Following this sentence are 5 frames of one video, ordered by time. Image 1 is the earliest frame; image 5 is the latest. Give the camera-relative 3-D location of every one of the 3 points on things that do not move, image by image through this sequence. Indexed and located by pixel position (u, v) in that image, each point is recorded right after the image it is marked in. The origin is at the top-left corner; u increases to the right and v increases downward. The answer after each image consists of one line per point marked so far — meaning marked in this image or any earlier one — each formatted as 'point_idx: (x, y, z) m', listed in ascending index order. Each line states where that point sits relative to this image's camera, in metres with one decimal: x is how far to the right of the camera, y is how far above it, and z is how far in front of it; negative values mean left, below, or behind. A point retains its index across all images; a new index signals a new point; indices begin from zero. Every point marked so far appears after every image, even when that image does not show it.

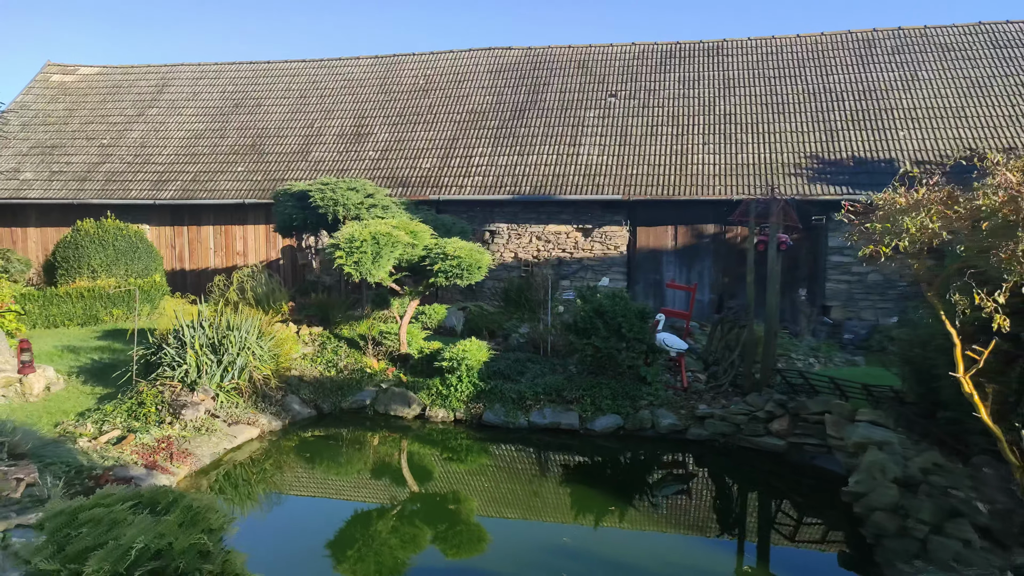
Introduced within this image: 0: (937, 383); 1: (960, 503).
0: (+3.3, -0.7, +5.1) m
1: (+2.9, -1.4, +4.3) m
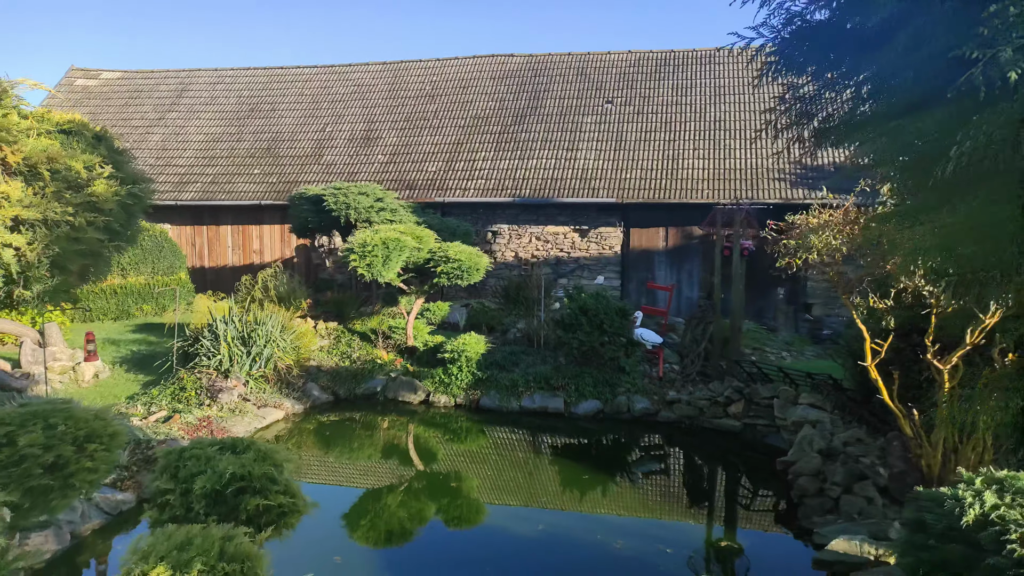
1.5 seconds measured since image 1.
0: (+3.2, -0.8, +6.0) m
1: (+2.8, -1.4, +5.2) m
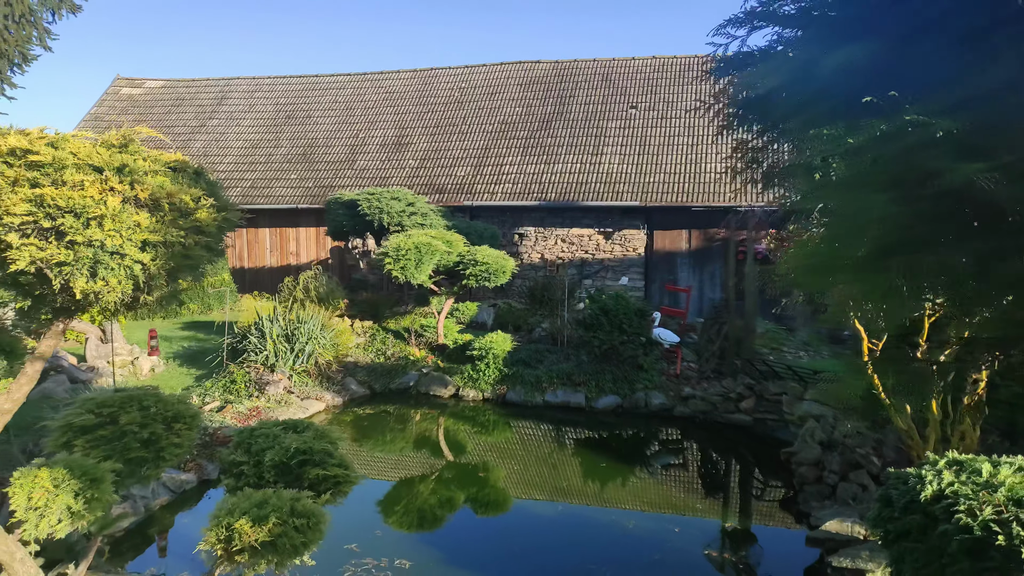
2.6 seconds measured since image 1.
0: (+3.4, -0.8, +6.3) m
1: (+3.0, -1.4, +5.6) m
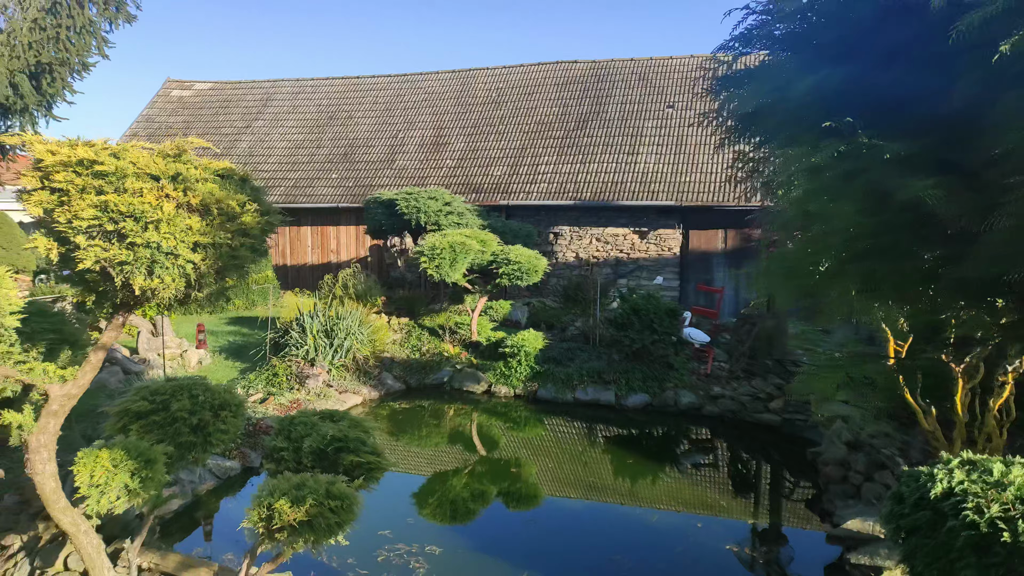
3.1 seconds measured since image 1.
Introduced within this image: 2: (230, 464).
0: (+3.7, -0.8, +6.3) m
1: (+3.2, -1.5, +5.6) m
2: (-2.6, -1.6, +6.2) m
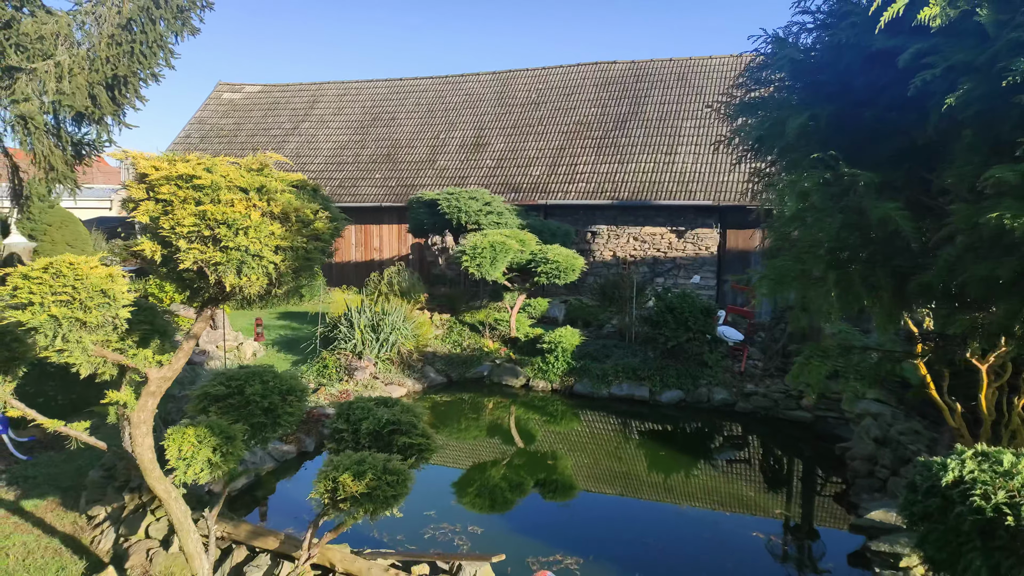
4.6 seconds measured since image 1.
0: (+4.0, -0.8, +6.4) m
1: (+3.5, -1.5, +5.7) m
2: (-2.3, -1.6, +6.7) m
